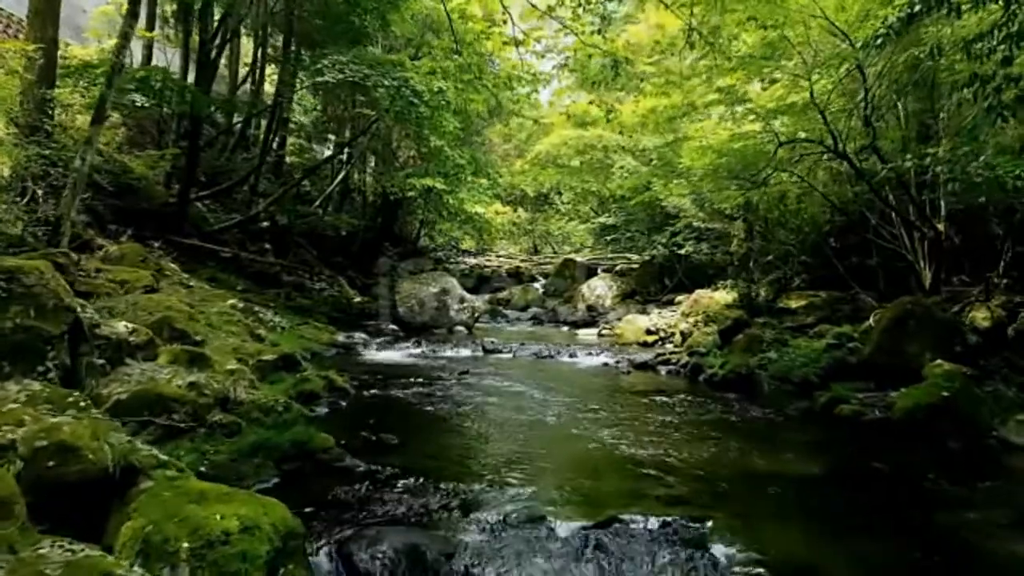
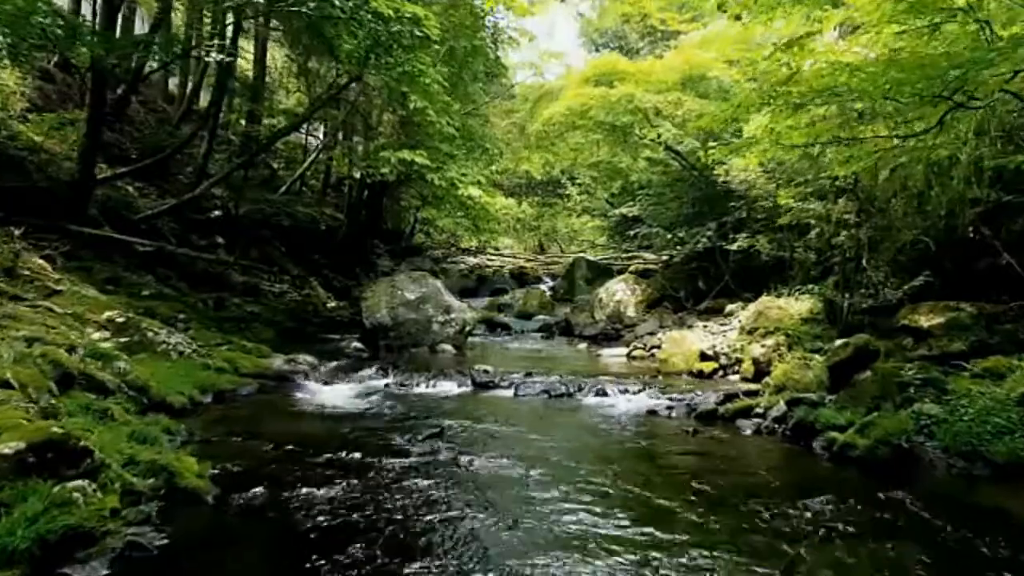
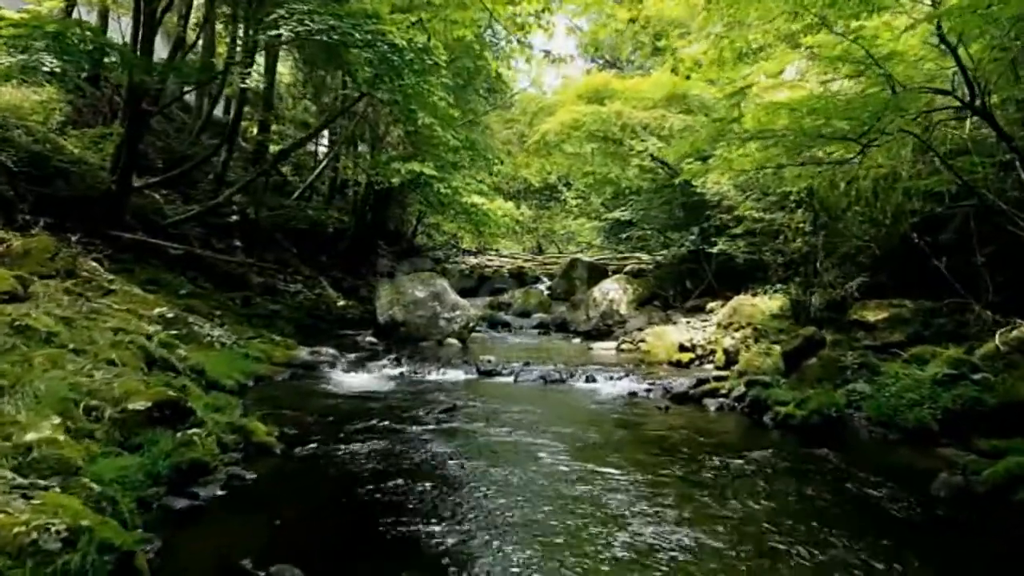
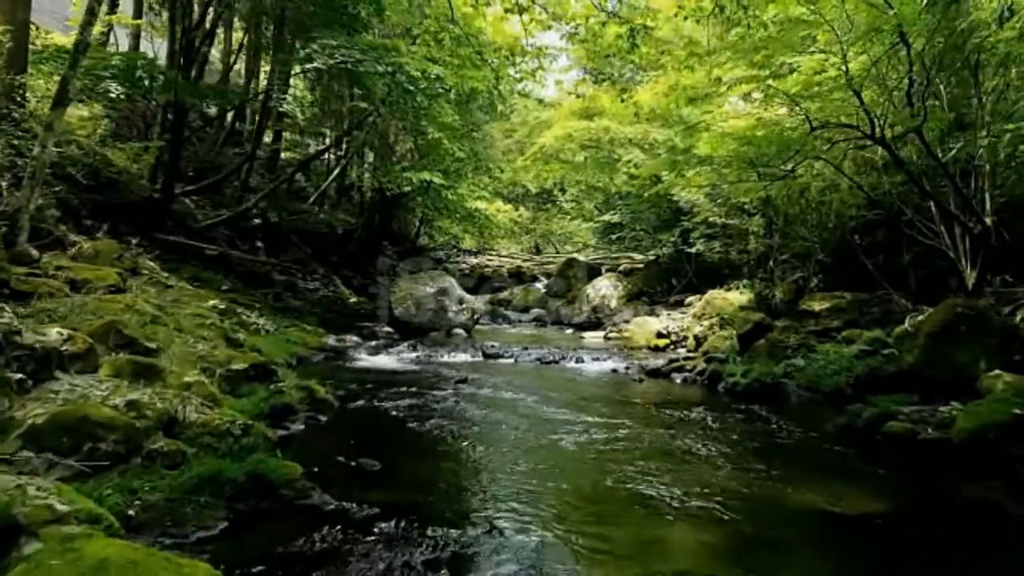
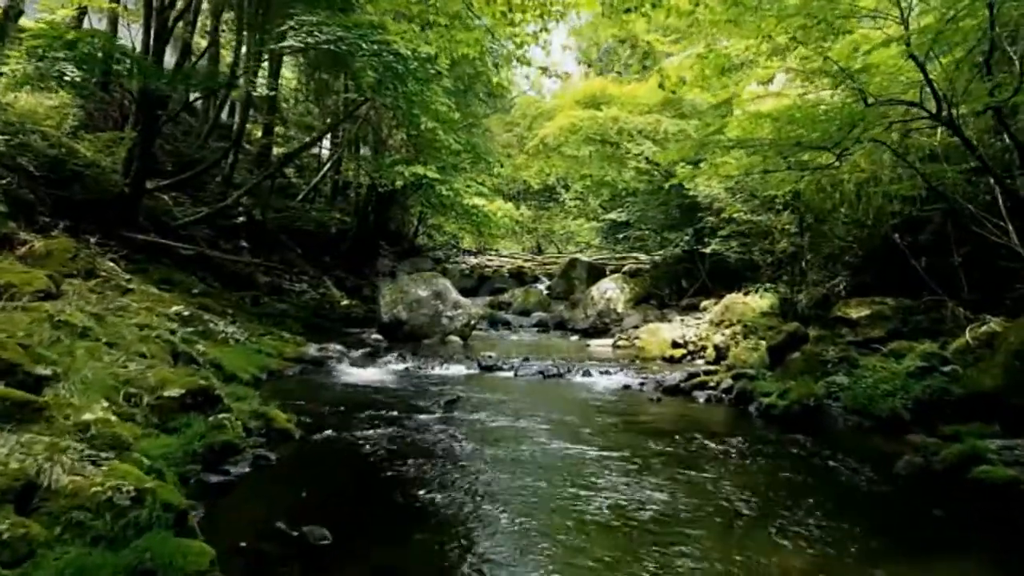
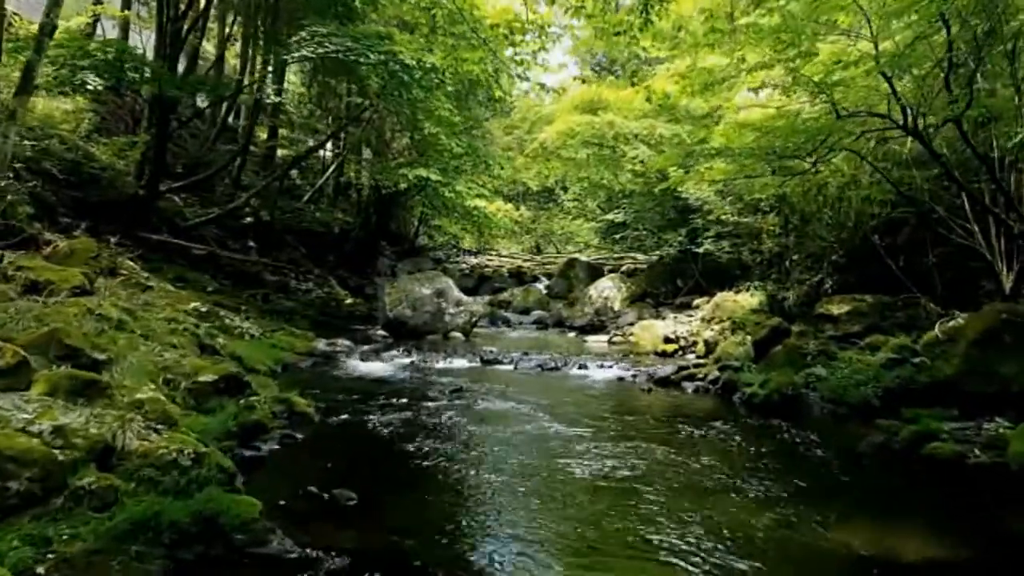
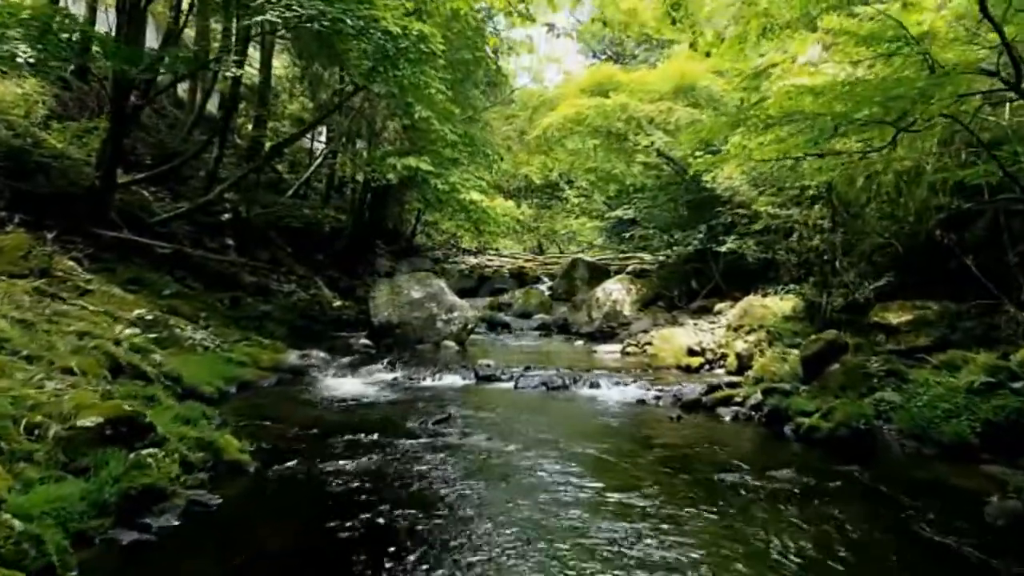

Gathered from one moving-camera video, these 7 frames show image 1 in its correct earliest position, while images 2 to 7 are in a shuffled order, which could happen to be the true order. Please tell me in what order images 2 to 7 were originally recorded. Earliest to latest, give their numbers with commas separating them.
4, 6, 5, 3, 7, 2
